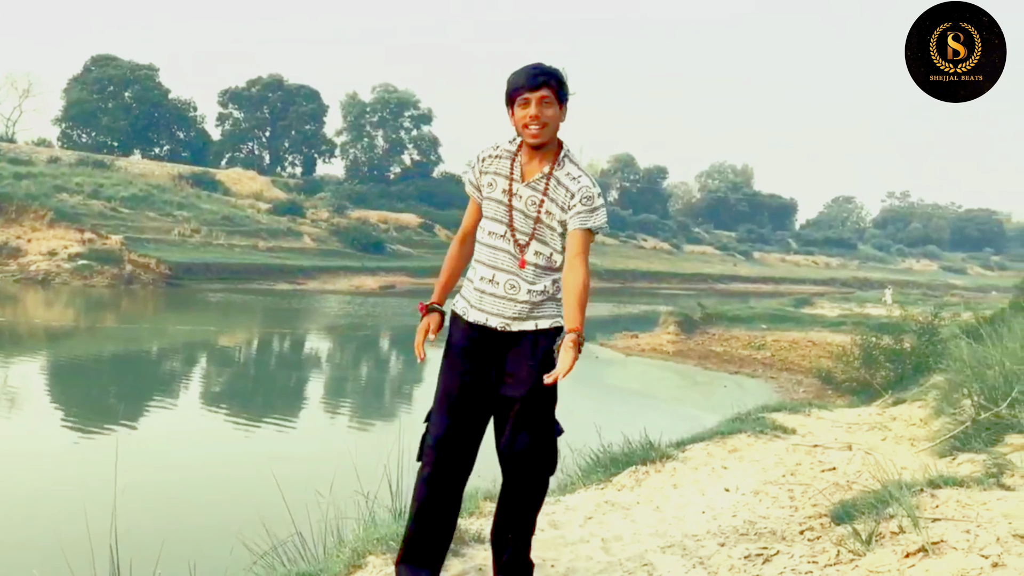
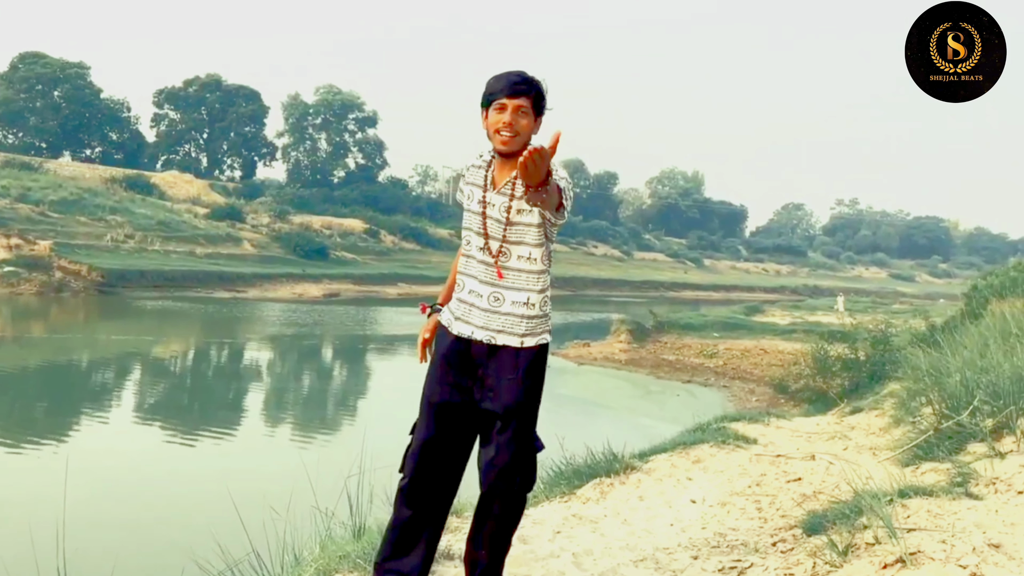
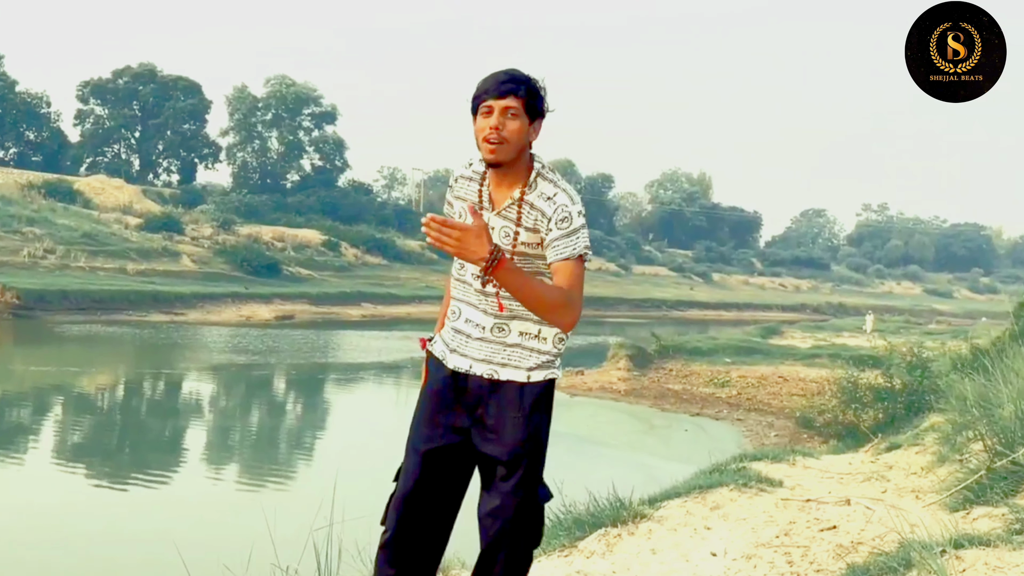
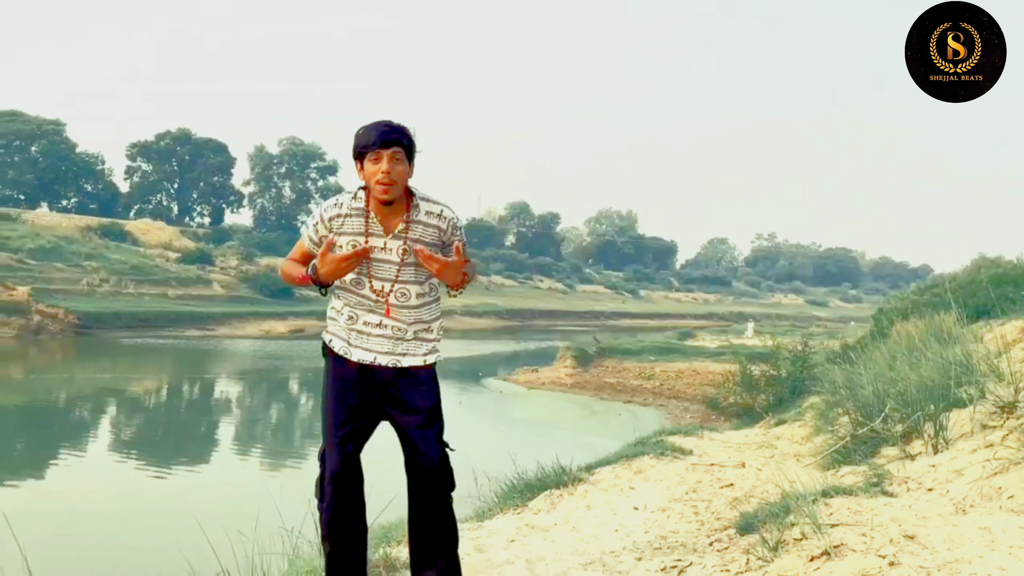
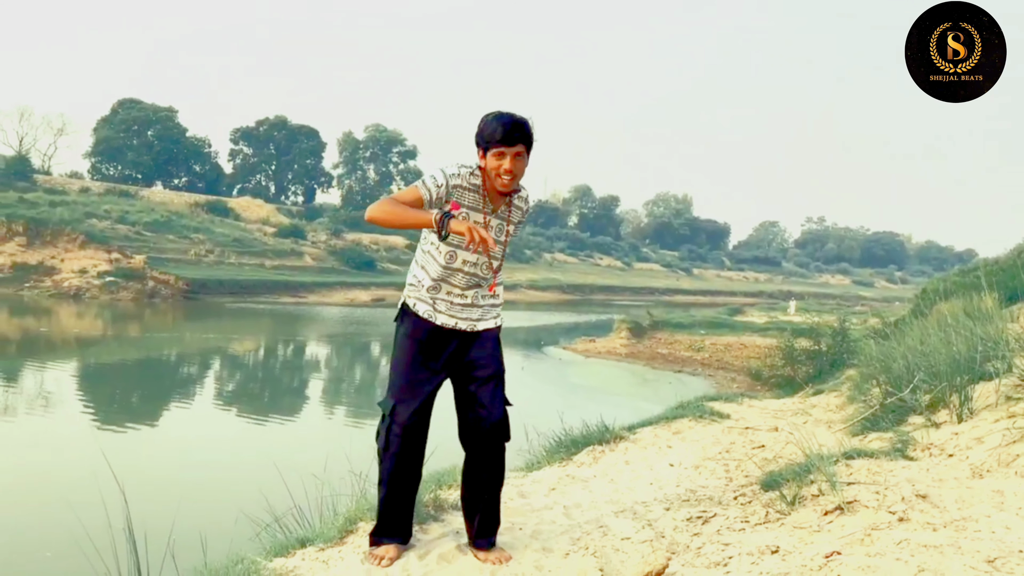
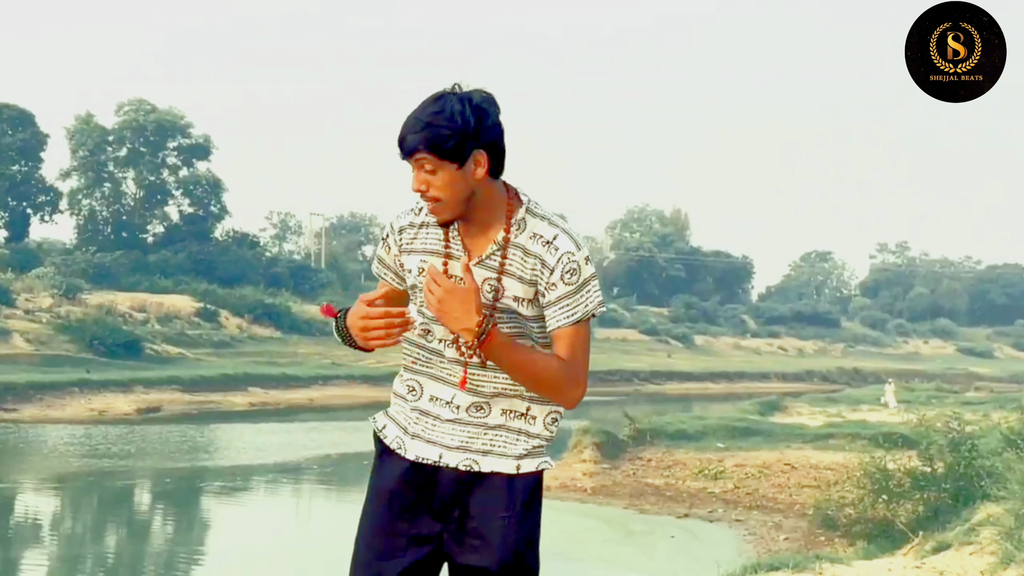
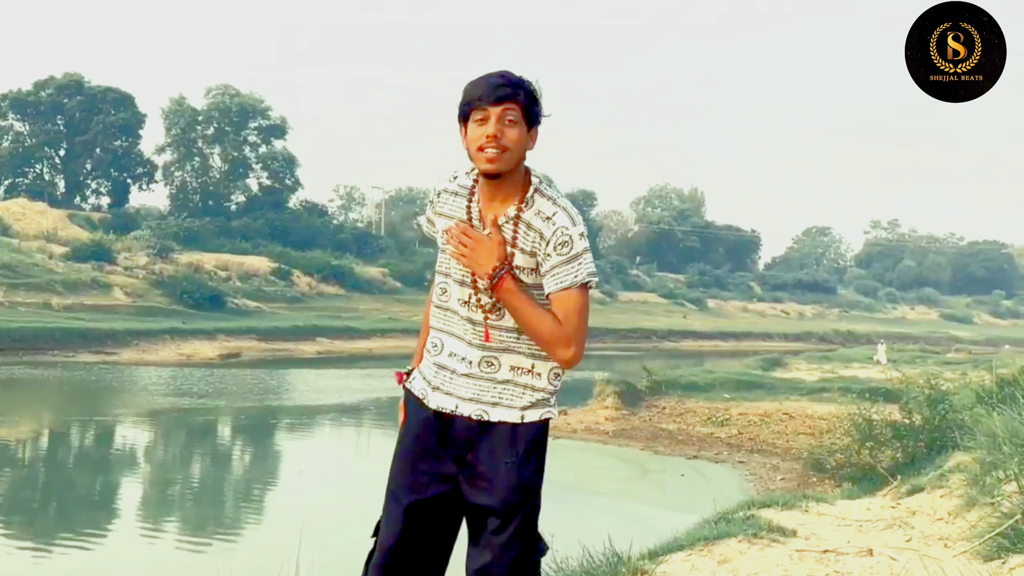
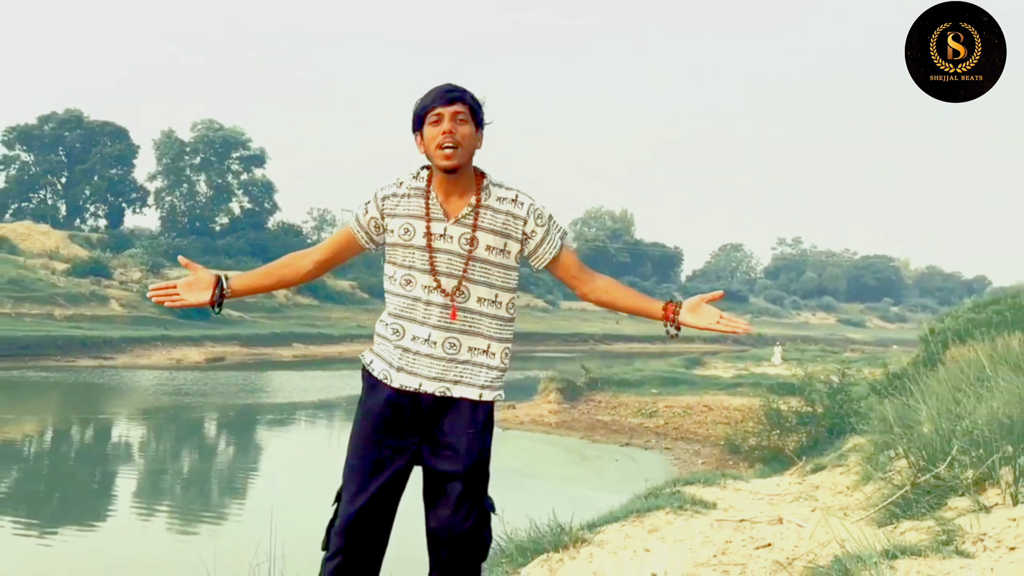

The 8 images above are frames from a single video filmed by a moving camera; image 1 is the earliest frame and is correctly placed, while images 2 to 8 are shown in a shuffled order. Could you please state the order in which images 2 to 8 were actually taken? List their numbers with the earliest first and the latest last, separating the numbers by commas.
2, 3, 7, 6, 8, 4, 5
